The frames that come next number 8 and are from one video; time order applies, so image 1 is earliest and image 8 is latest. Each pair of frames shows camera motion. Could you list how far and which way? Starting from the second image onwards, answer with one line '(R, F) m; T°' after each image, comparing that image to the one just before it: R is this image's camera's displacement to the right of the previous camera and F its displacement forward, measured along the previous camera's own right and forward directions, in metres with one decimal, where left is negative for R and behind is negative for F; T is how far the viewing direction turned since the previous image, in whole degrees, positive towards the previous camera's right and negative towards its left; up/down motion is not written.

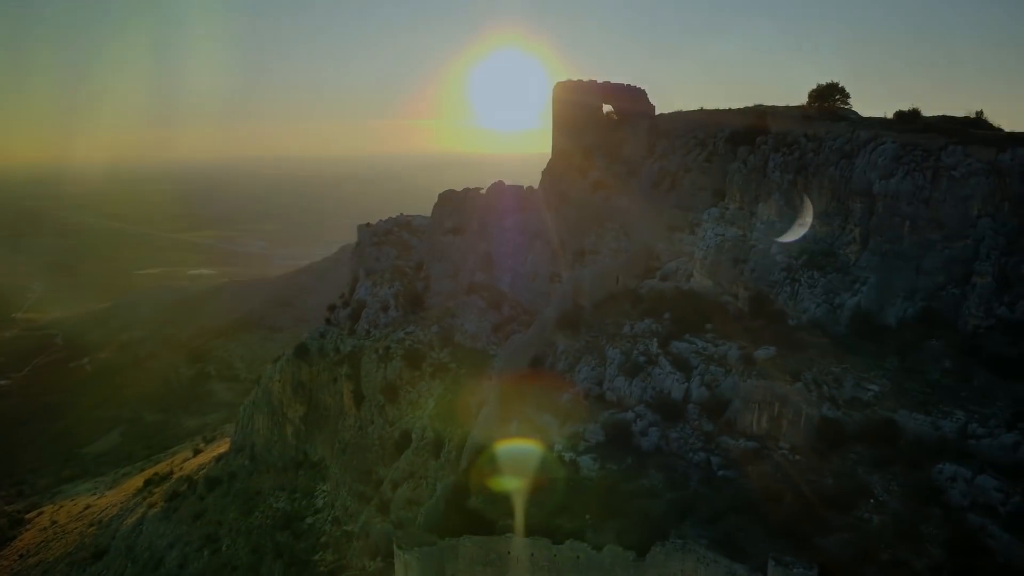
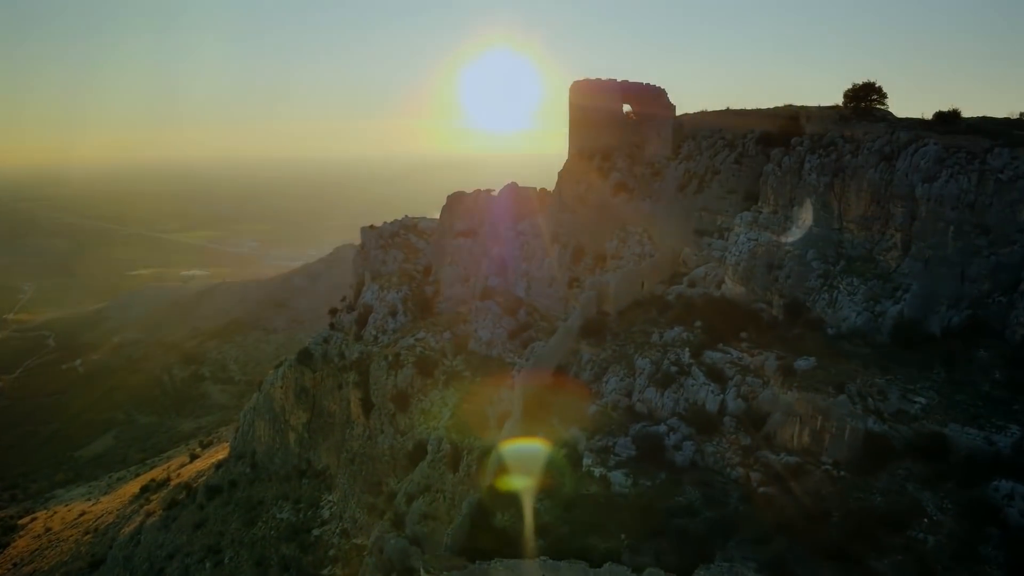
(-0.4, +0.7) m; 0°
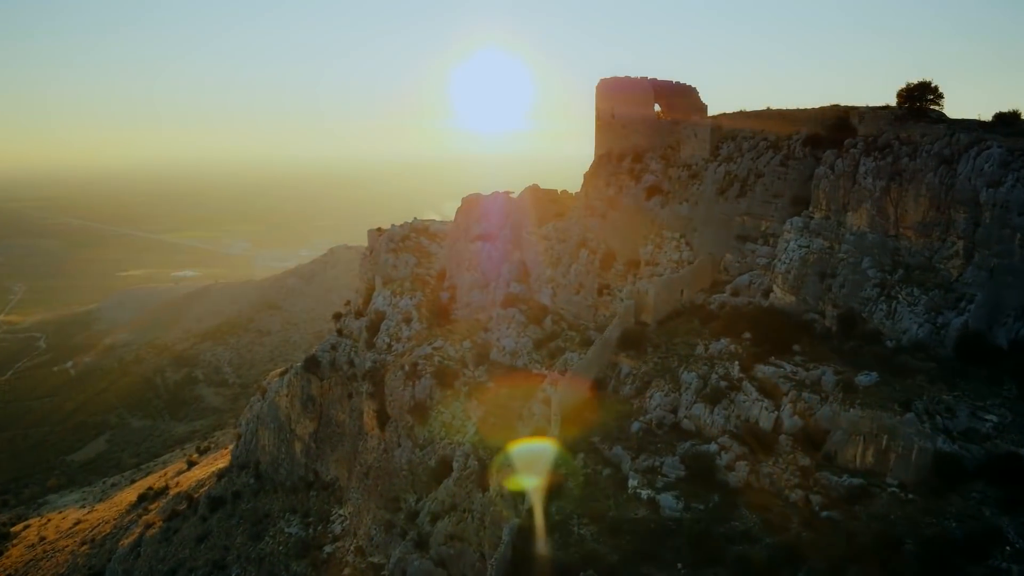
(-0.6, +0.9) m; +1°
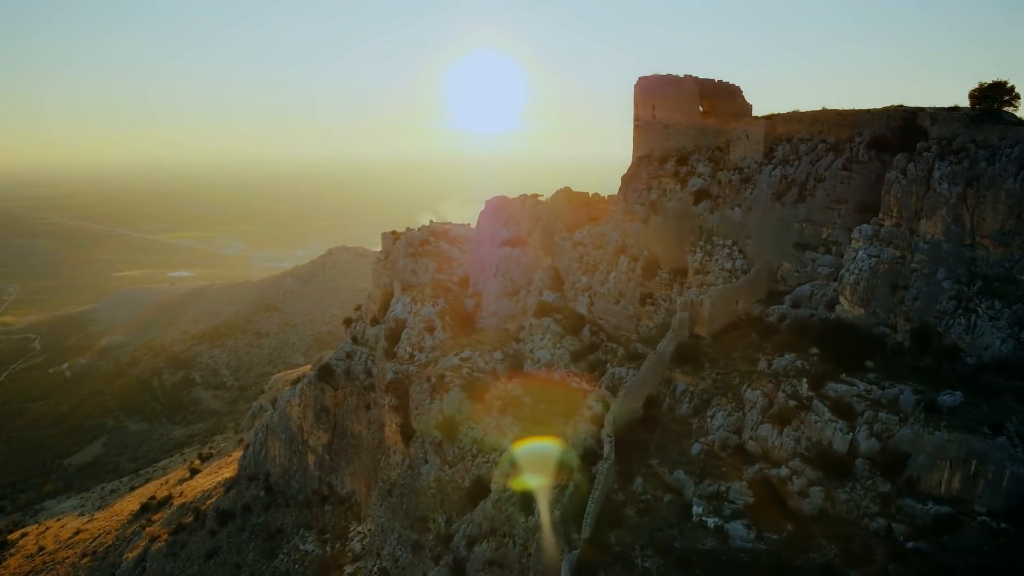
(-0.7, +1.0) m; 0°
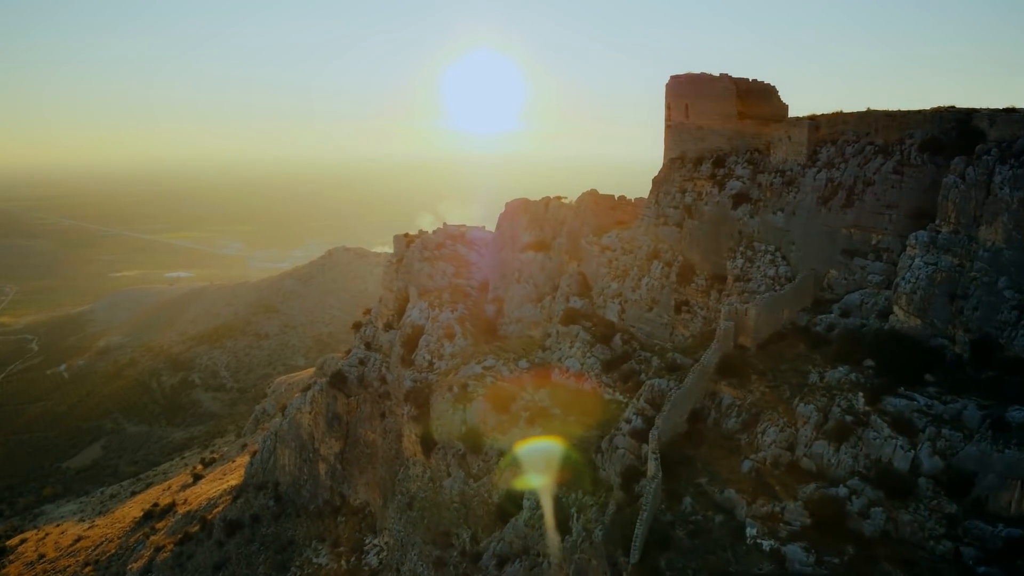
(-0.5, +0.7) m; 0°
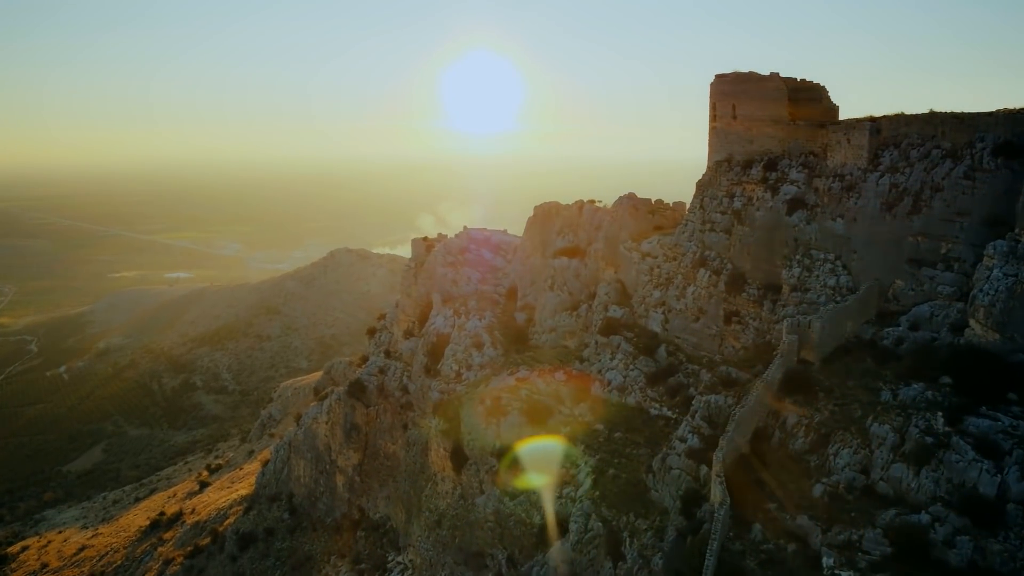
(-0.6, +0.9) m; 0°
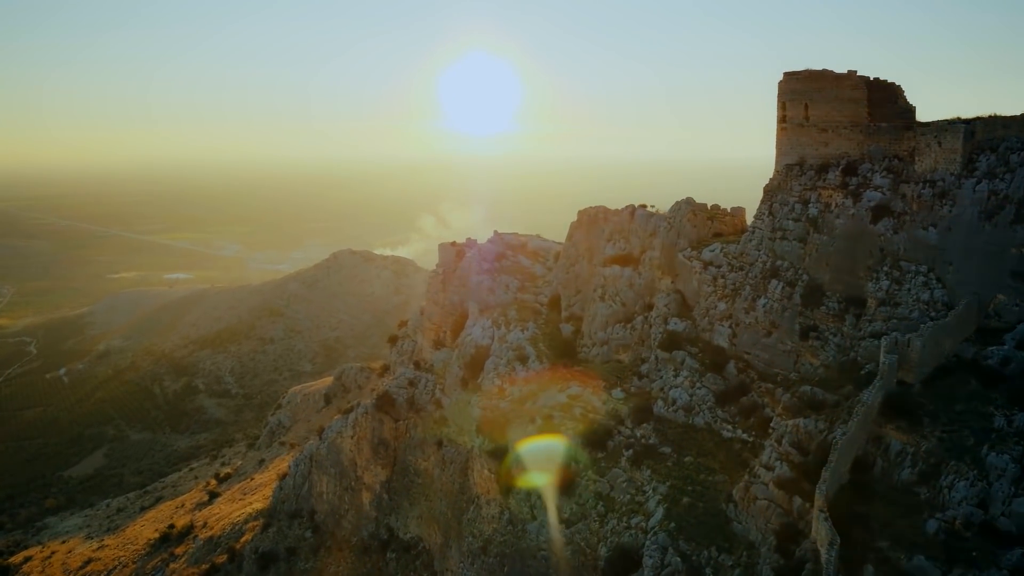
(-0.8, +1.1) m; 0°
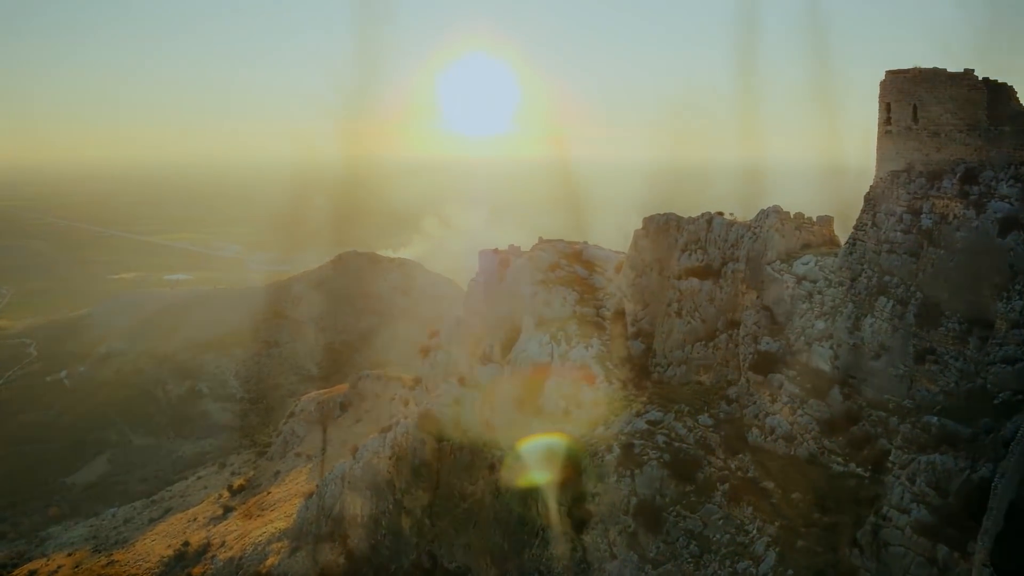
(-1.1, +1.3) m; 0°
